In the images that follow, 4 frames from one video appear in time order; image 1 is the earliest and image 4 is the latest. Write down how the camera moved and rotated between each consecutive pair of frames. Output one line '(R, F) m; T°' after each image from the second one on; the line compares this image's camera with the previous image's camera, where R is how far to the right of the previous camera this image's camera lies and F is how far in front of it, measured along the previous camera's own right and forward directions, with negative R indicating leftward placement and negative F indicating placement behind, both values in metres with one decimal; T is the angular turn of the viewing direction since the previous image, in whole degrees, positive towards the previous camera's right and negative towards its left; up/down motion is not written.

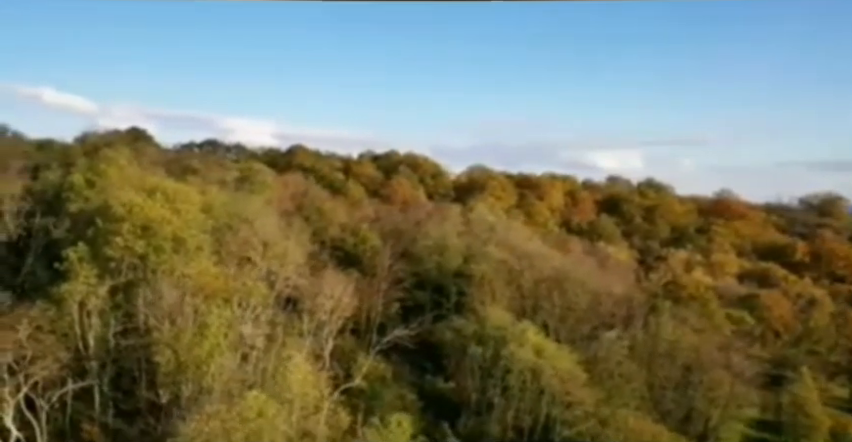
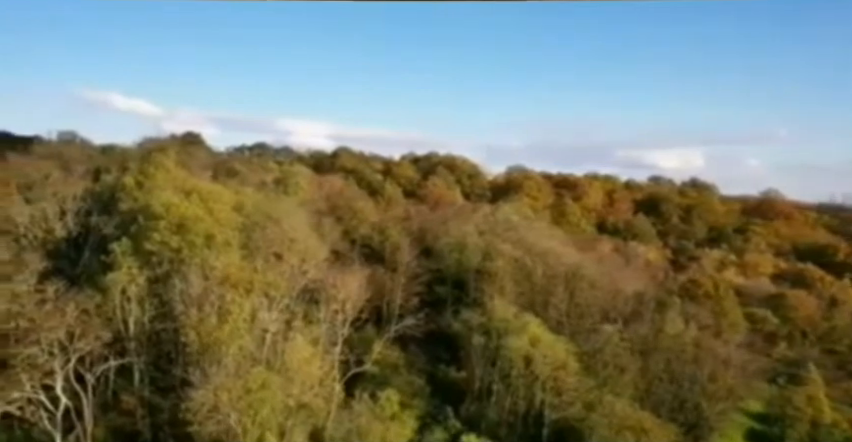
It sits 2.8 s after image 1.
(+1.1, -1.2) m; -5°
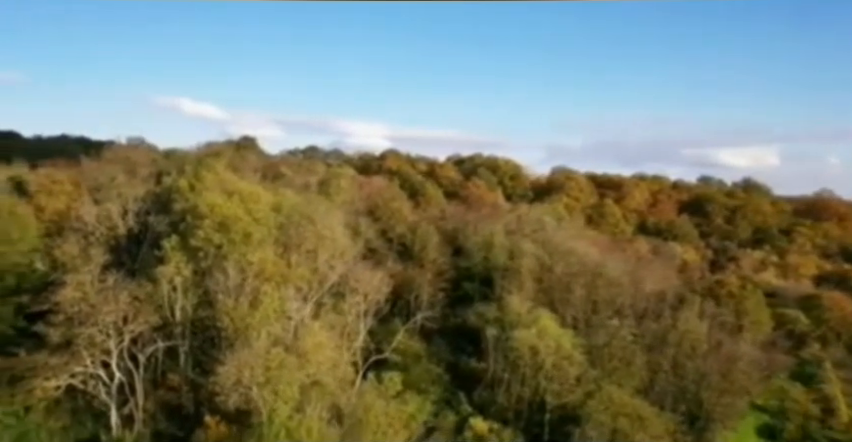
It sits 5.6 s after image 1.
(+1.1, -1.2) m; -5°
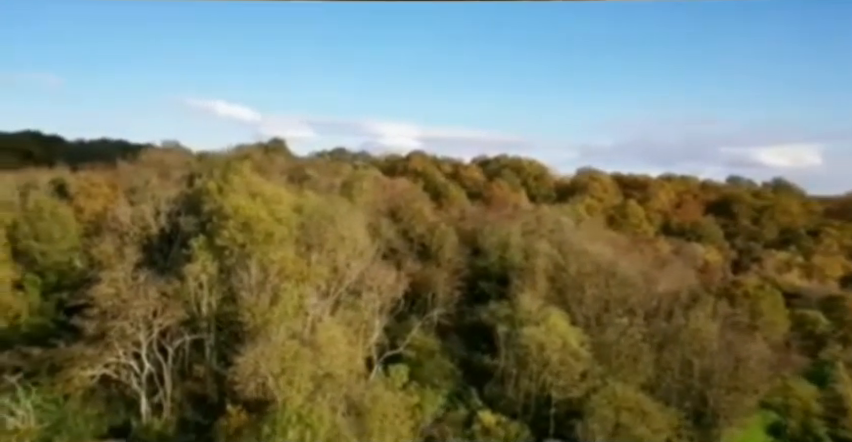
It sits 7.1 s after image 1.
(+0.5, -0.7) m; -3°
